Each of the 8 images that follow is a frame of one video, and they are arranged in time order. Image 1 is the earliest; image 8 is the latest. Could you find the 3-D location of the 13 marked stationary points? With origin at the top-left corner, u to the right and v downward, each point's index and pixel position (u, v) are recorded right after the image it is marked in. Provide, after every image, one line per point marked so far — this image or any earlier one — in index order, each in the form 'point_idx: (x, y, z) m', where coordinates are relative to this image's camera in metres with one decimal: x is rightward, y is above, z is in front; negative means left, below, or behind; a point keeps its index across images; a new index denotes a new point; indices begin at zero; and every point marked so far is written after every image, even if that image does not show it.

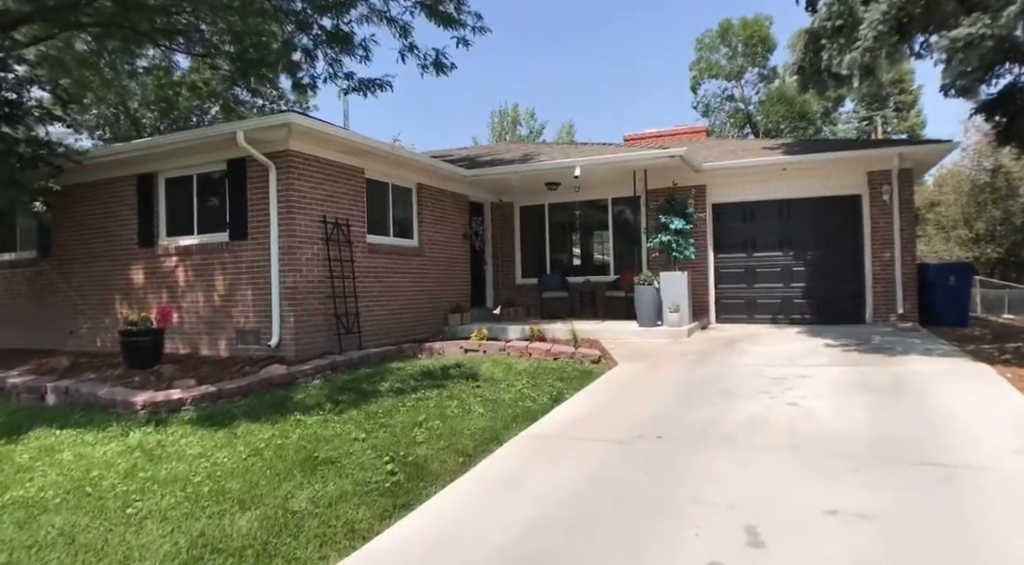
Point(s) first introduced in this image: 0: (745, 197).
0: (+4.0, +1.5, +11.4) m
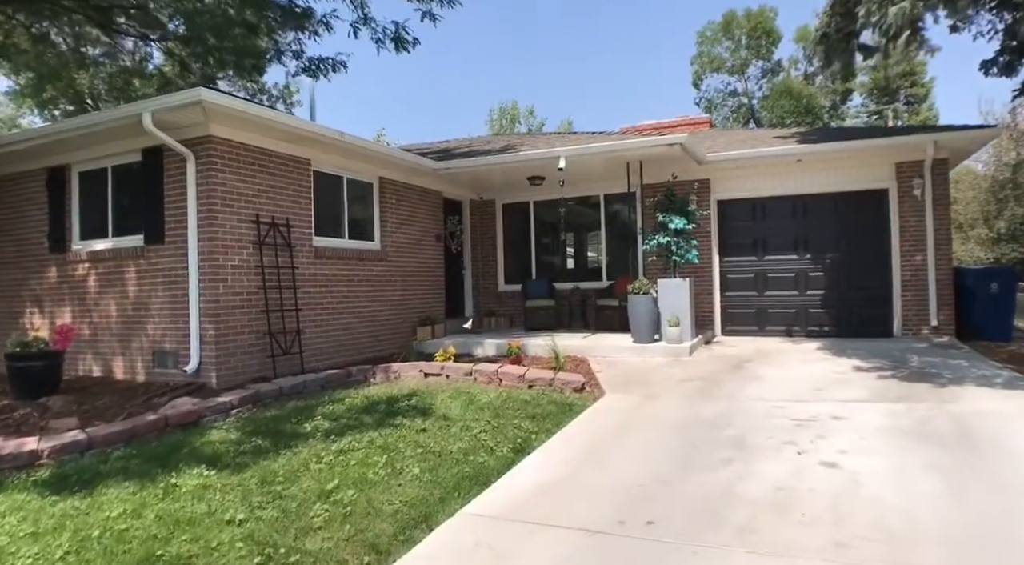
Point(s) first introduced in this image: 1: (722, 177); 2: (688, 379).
0: (+3.6, +1.4, +10.0) m
1: (+3.2, +1.6, +10.2) m
2: (+1.8, -1.0, +6.7) m
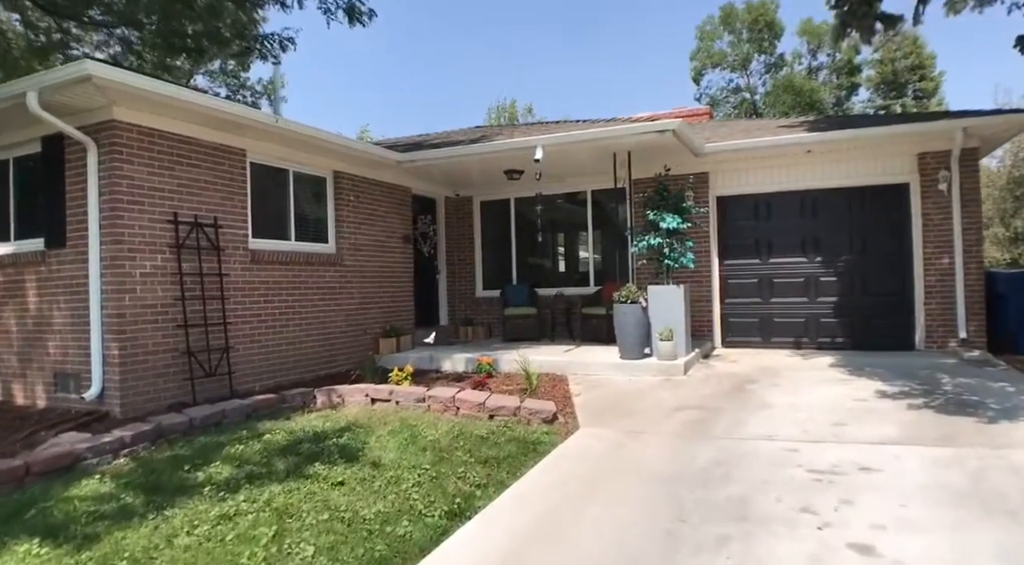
0: (+3.3, +1.3, +8.9) m
1: (+2.8, +1.5, +9.1) m
2: (+1.4, -1.0, +5.6) m
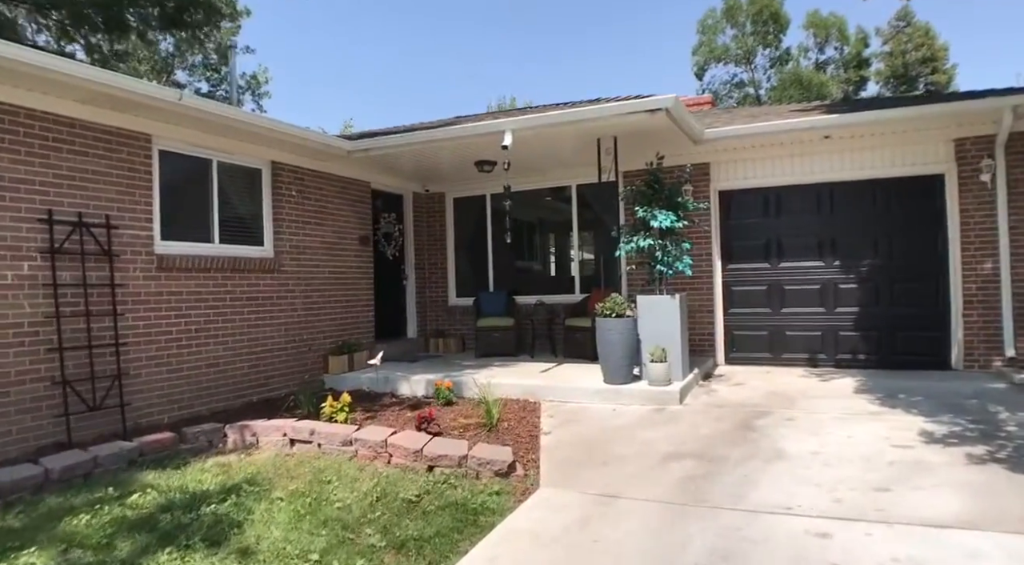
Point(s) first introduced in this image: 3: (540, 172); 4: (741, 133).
0: (+2.9, +1.2, +7.7) m
1: (+2.5, +1.4, +7.9) m
2: (+1.0, -1.1, +4.4) m
3: (+0.4, +1.5, +8.8) m
4: (+2.5, +1.6, +7.2) m
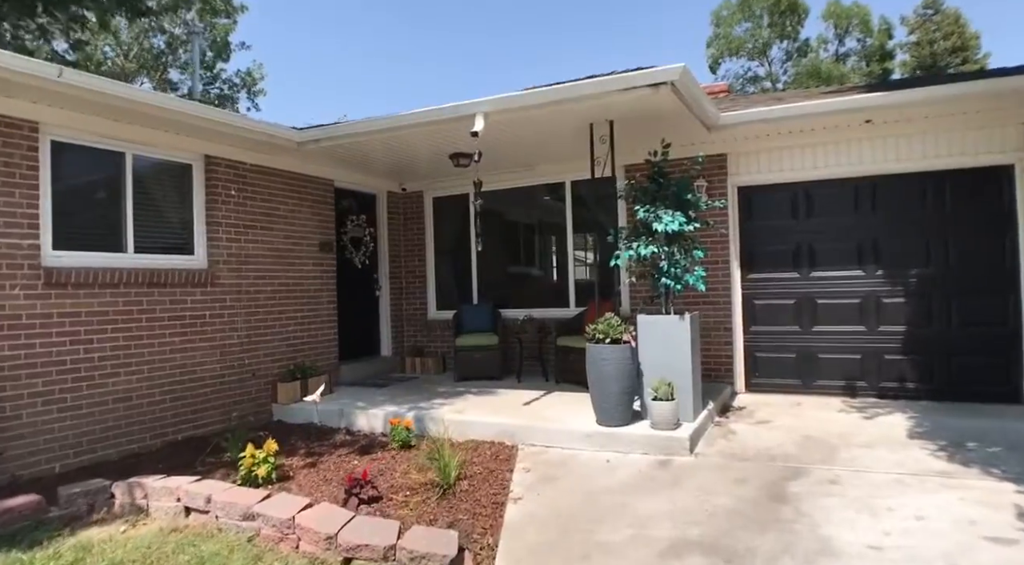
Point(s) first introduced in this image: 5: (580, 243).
0: (+2.8, +1.1, +6.5) m
1: (+2.3, +1.3, +6.7) m
2: (+0.8, -1.3, +3.2) m
3: (+0.2, +1.3, +7.6) m
4: (+2.3, +1.5, +6.0) m
5: (+0.8, +0.5, +7.6) m
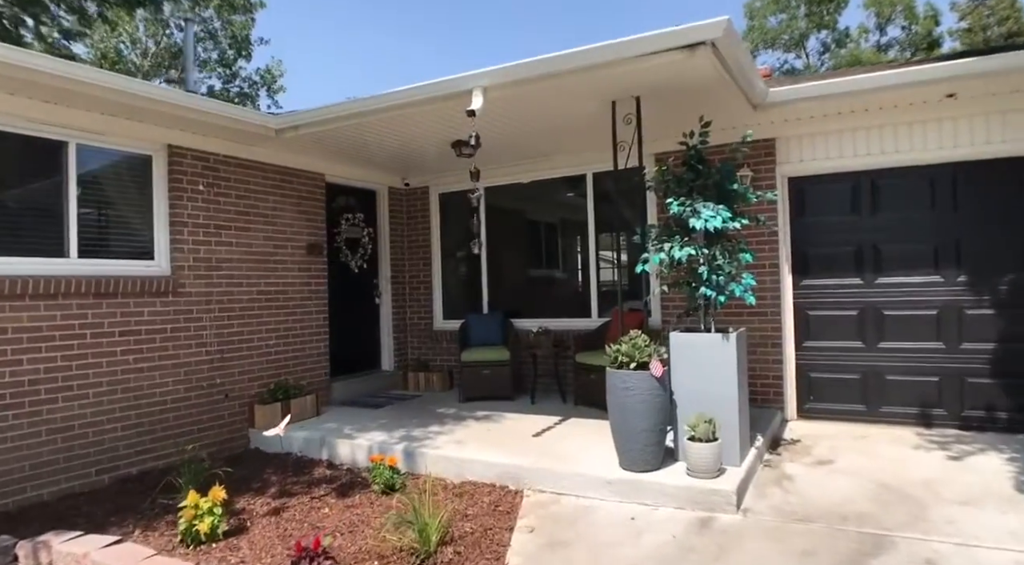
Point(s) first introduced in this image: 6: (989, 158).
0: (+2.8, +1.0, +5.5) m
1: (+2.4, +1.3, +5.7) m
2: (+0.7, -1.3, +2.3) m
3: (+0.3, +1.3, +6.7) m
4: (+2.3, +1.4, +5.0) m
5: (+0.9, +0.4, +6.6) m
6: (+3.7, +1.0, +5.1) m
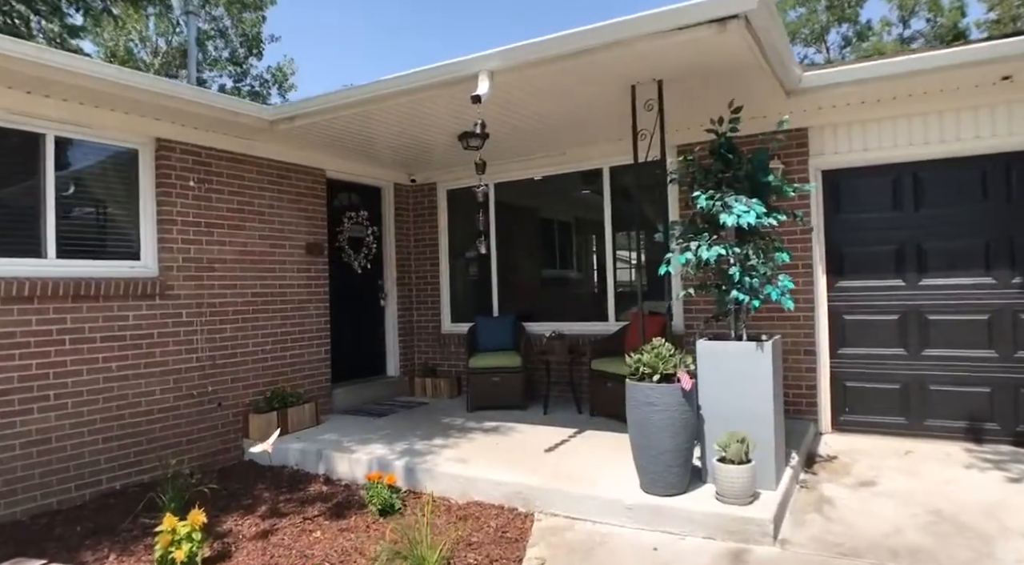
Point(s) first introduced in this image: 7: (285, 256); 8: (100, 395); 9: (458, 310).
0: (+2.9, +1.0, +5.1) m
1: (+2.5, +1.2, +5.2) m
2: (+0.7, -1.3, +1.9) m
3: (+0.5, +1.2, +6.3) m
4: (+2.4, +1.4, +4.6) m
5: (+1.0, +0.4, +6.2) m
6: (+3.7, +0.9, +4.7) m
7: (-2.0, +0.2, +5.8) m
8: (-2.7, -0.7, +4.5) m
9: (-0.6, -0.3, +7.1) m
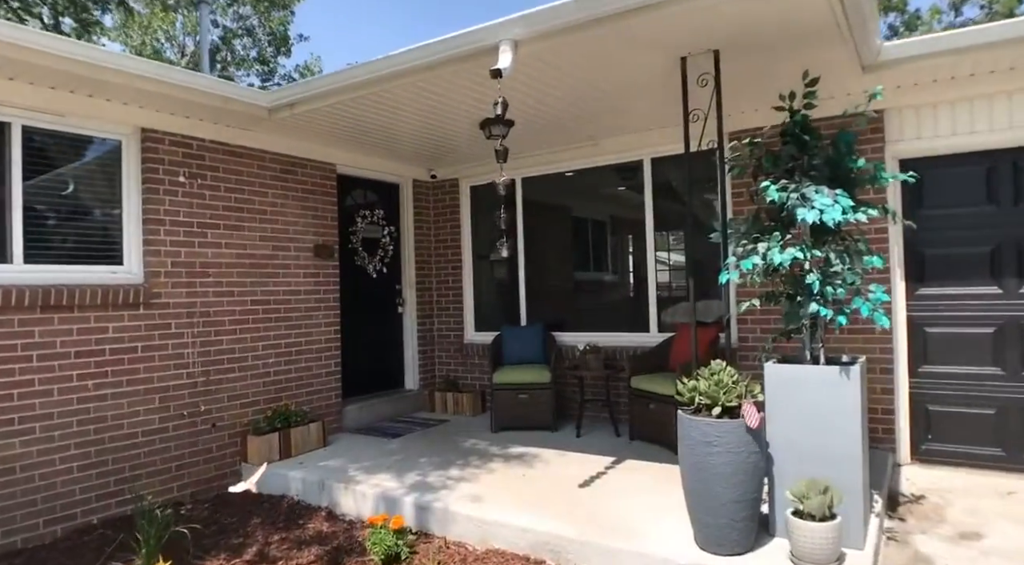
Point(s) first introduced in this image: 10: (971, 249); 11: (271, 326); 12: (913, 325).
0: (+3.1, +1.0, +4.3) m
1: (+2.7, +1.2, +4.5) m
2: (+0.8, -1.4, +1.2) m
3: (+0.7, +1.2, +5.7) m
4: (+2.6, +1.4, +3.8) m
5: (+1.2, +0.3, +5.5) m
6: (+3.9, +0.9, +3.9) m
7: (-1.7, +0.2, +5.2) m
8: (-2.6, -0.8, +3.9) m
9: (-0.3, -0.3, +6.5) m
10: (+3.0, +0.2, +4.4) m
11: (-1.8, -0.3, +5.1) m
12: (+2.7, -0.3, +4.6) m
